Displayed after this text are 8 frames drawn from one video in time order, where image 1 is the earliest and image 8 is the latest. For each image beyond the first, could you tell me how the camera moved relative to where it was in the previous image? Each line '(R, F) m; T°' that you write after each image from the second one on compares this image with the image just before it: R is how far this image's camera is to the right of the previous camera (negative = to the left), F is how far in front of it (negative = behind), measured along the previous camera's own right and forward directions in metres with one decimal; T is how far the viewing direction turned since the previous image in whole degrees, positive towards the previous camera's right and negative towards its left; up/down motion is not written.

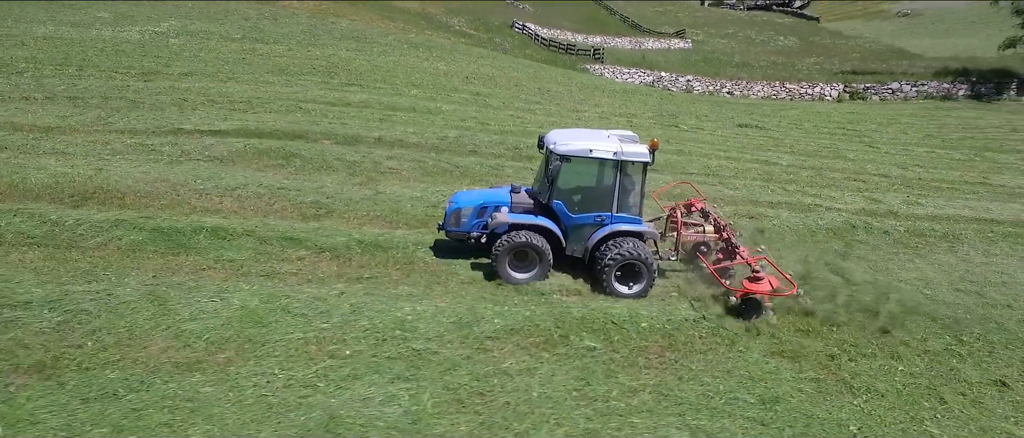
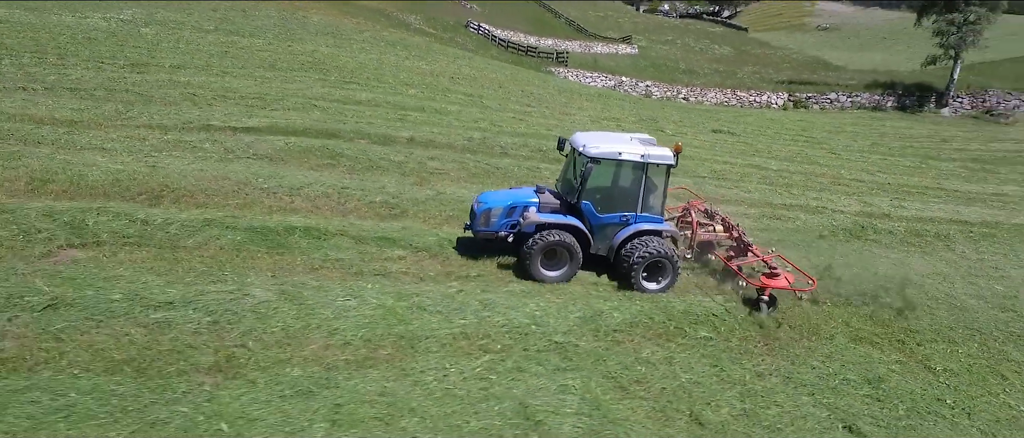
(-2.3, -0.3) m; +7°
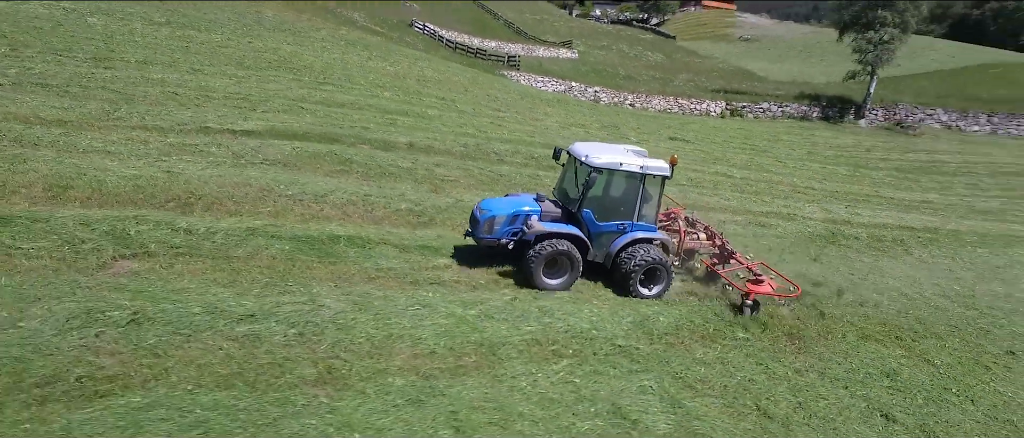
(-1.7, -0.3) m; +7°
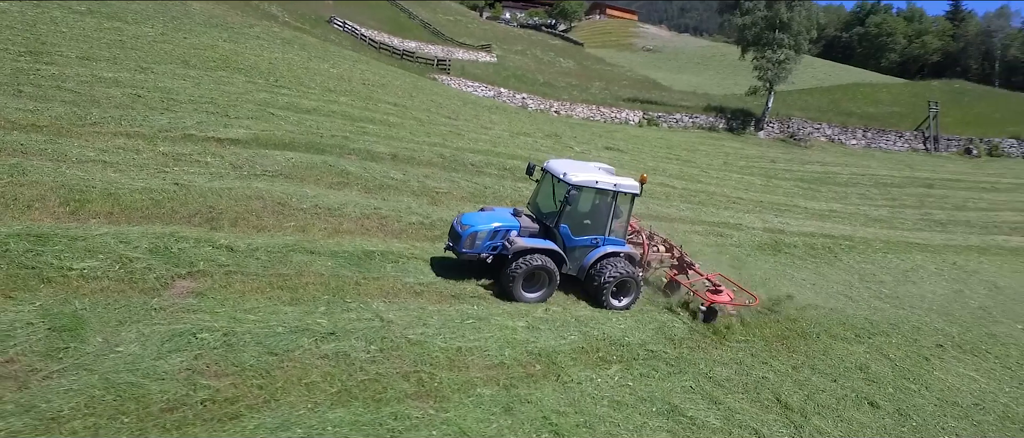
(-1.9, -0.5) m; +9°
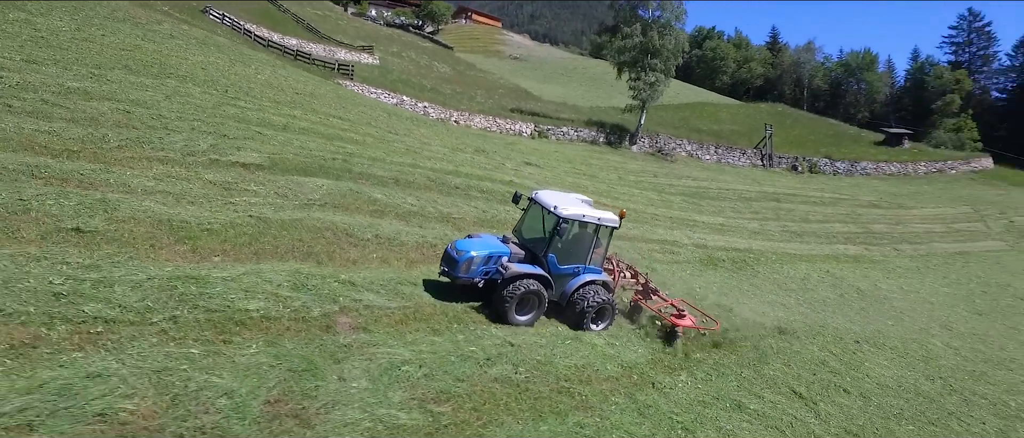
(-3.5, -1.0) m; +14°
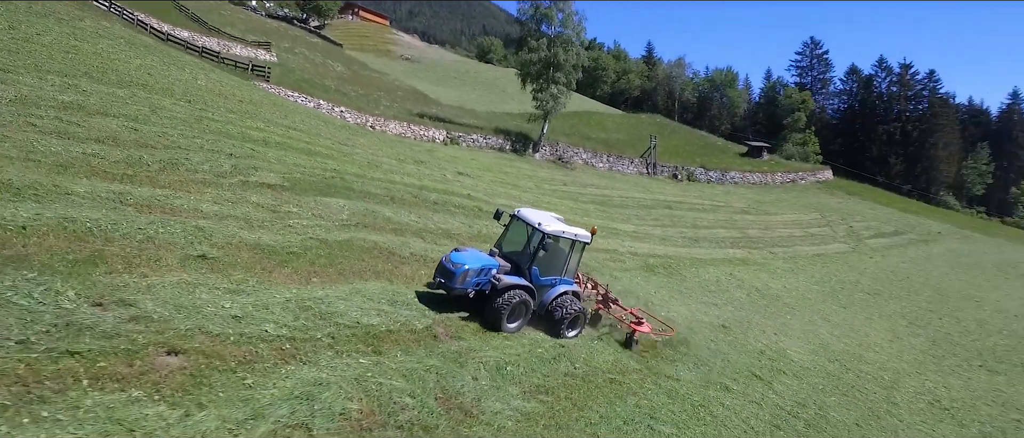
(-2.9, -1.5) m; +11°
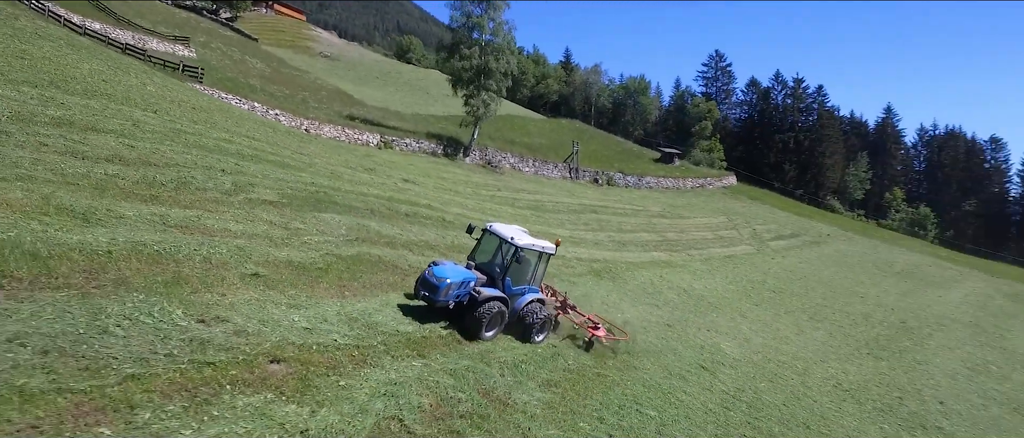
(-1.6, -1.5) m; +8°
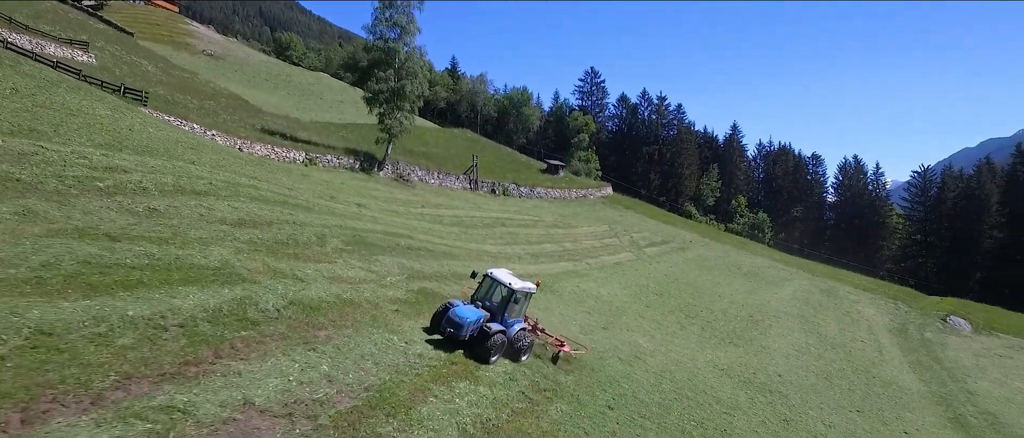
(-4.2, -5.6) m; +12°
